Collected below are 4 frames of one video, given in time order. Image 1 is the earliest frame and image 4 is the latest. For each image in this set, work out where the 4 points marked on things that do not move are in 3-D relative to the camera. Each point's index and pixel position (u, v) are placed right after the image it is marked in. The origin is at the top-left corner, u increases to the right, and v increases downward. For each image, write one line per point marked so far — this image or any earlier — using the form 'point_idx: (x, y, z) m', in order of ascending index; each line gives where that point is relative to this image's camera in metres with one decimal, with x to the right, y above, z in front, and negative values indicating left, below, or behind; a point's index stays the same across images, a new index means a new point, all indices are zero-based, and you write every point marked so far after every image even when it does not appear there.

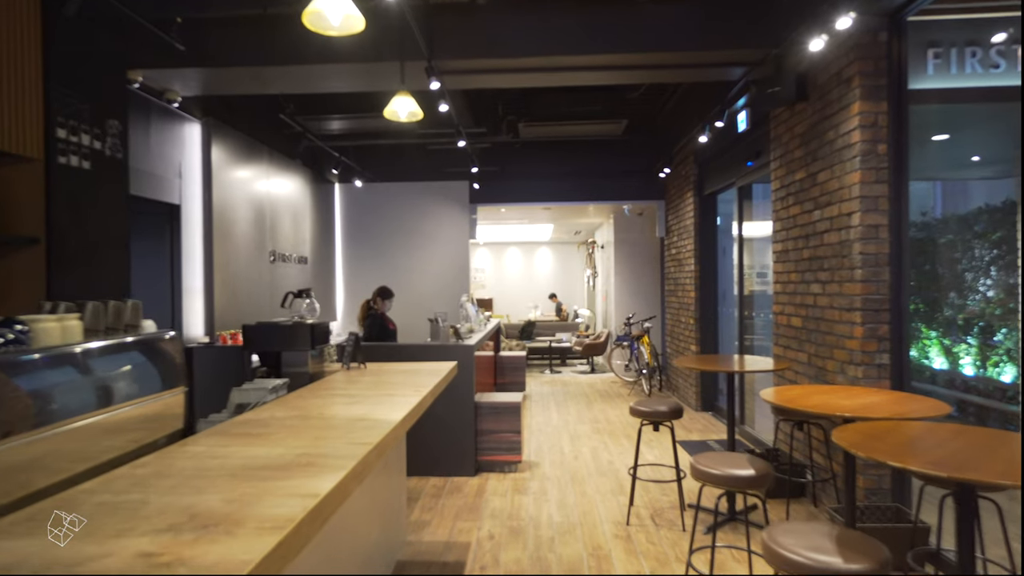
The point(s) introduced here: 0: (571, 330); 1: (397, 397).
0: (+0.9, -0.7, +11.8) m
1: (-0.4, -0.3, +2.4) m
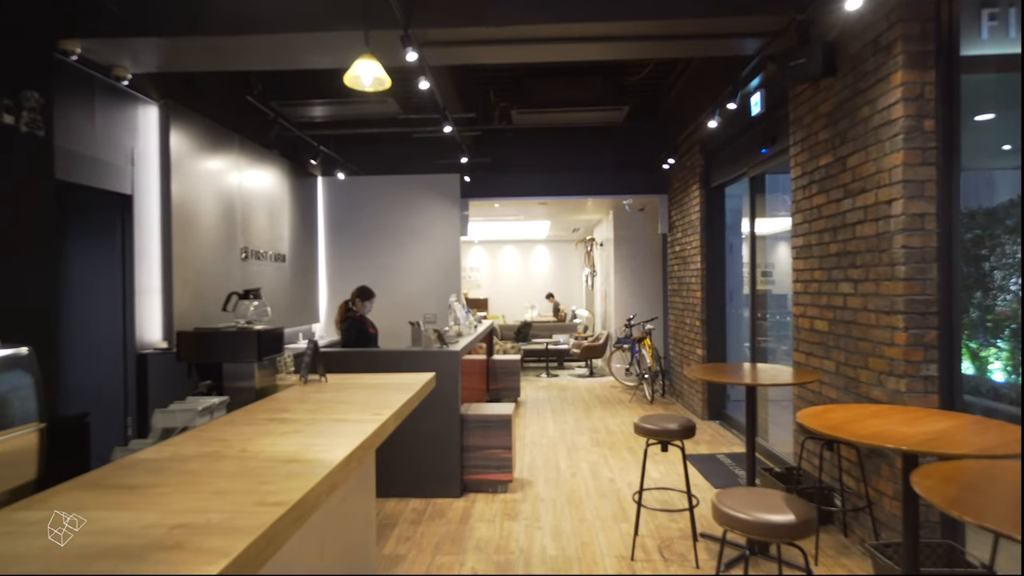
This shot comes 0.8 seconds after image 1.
0: (+0.9, -0.7, +11.4) m
1: (-0.4, -0.3, +2.0) m
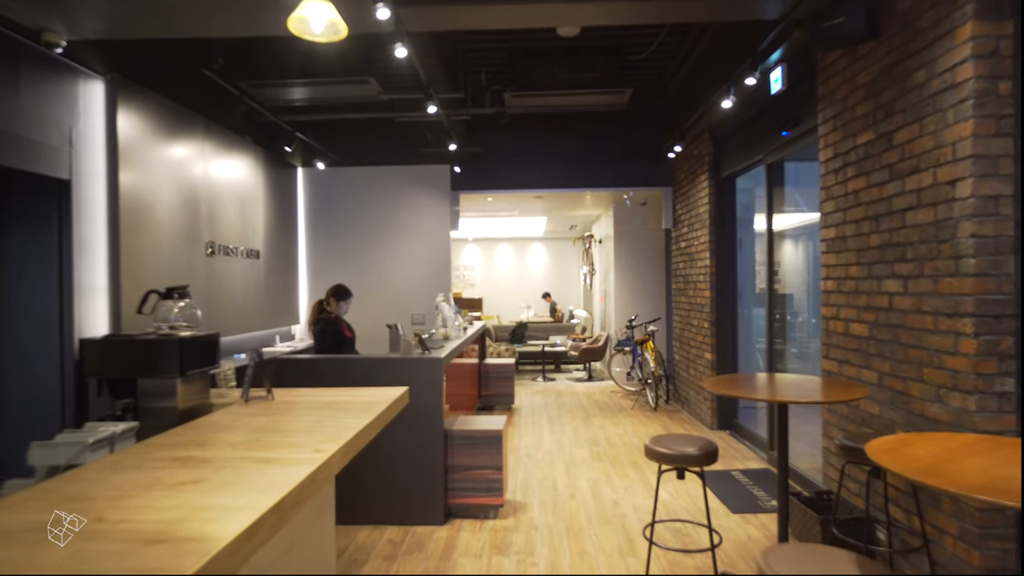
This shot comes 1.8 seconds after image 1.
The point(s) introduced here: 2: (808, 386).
0: (+0.8, -0.7, +10.9) m
1: (-0.5, -0.3, +1.5) m
2: (+1.2, -0.4, +3.1) m
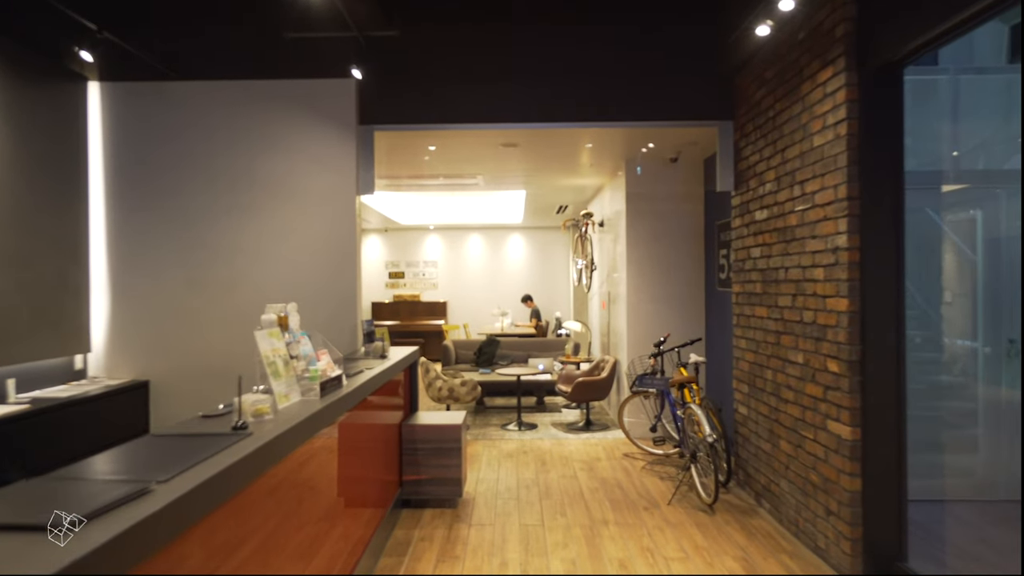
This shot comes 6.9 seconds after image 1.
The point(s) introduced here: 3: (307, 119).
0: (+0.4, -0.7, +8.0) m
1: (-0.6, -0.3, -1.5) m
2: (+1.0, -0.4, +0.2) m
3: (-1.1, +0.9, +4.0) m
